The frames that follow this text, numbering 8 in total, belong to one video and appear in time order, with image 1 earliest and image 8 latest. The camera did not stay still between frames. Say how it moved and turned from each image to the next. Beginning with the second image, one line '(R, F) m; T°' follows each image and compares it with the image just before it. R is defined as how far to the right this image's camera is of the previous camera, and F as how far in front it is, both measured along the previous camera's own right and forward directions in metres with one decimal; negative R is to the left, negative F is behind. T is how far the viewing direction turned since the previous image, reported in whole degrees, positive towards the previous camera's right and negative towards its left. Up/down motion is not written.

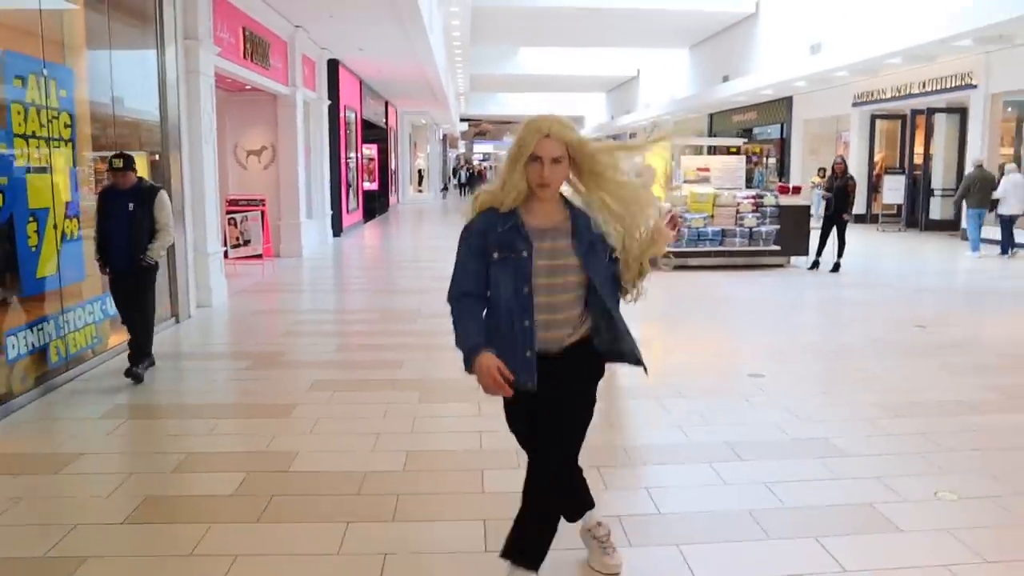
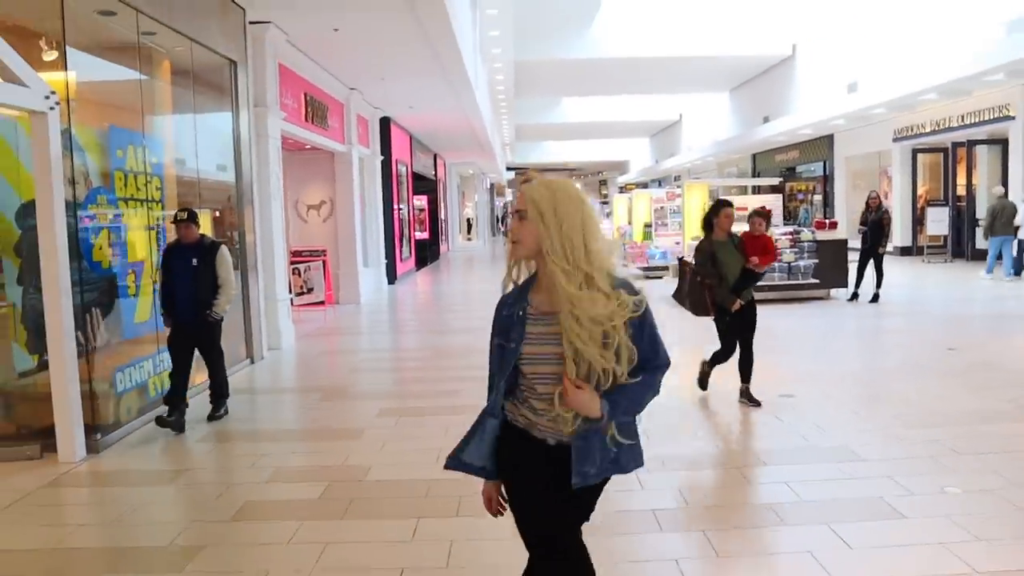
(0.0, -0.5) m; -3°
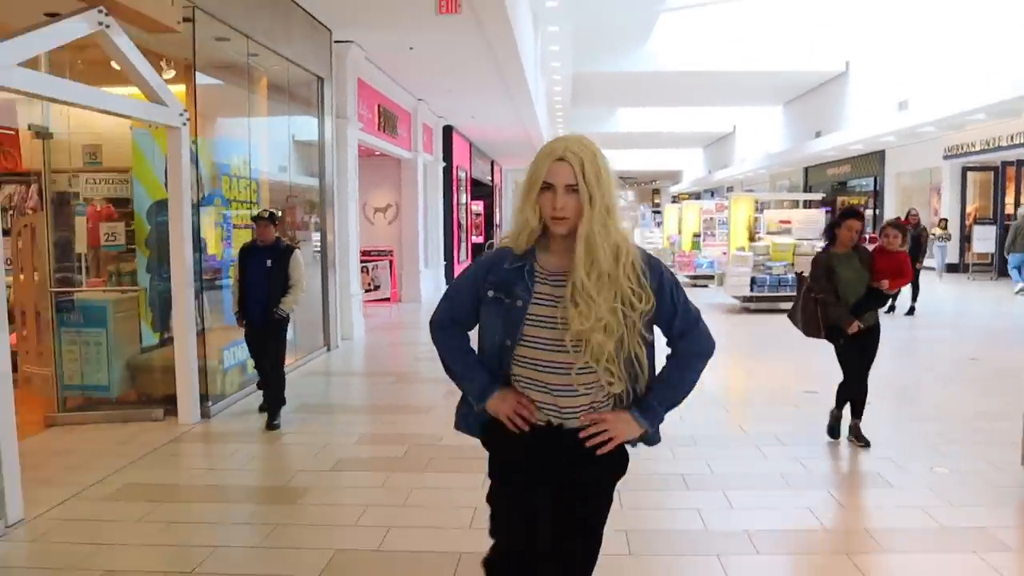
(0.0, -0.7) m; -3°
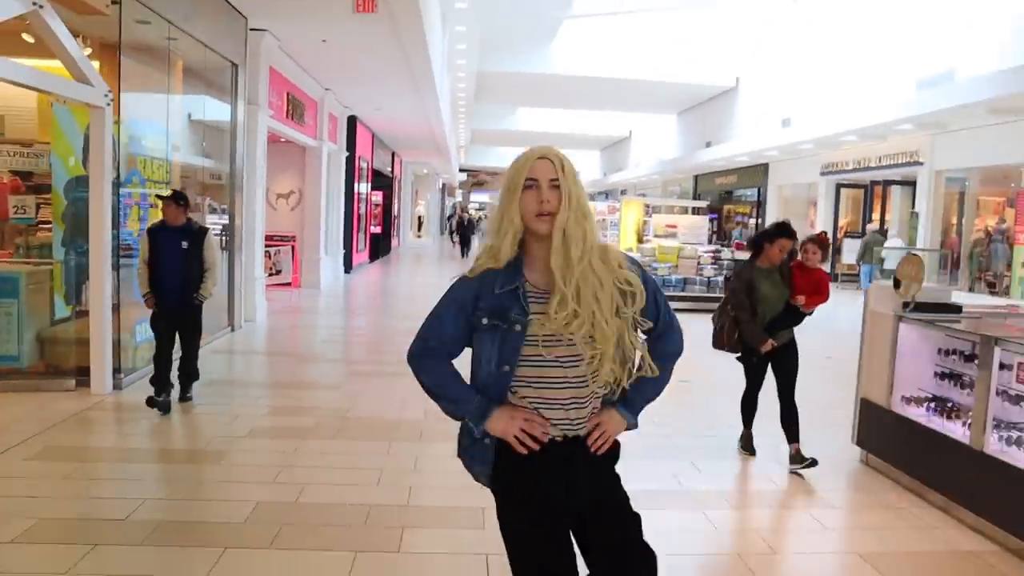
(-0.1, -0.4) m; +7°
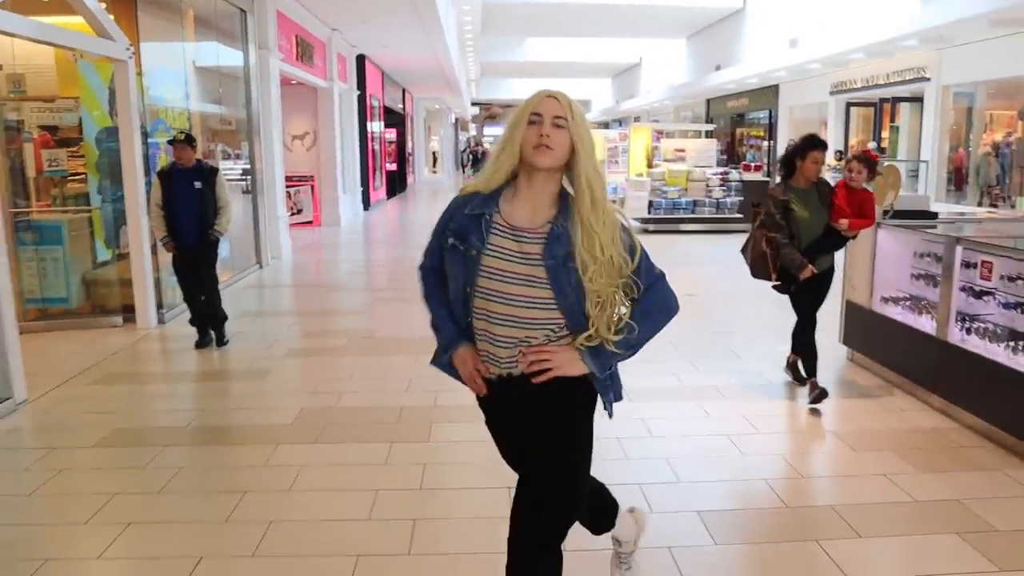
(0.0, -0.4) m; -1°
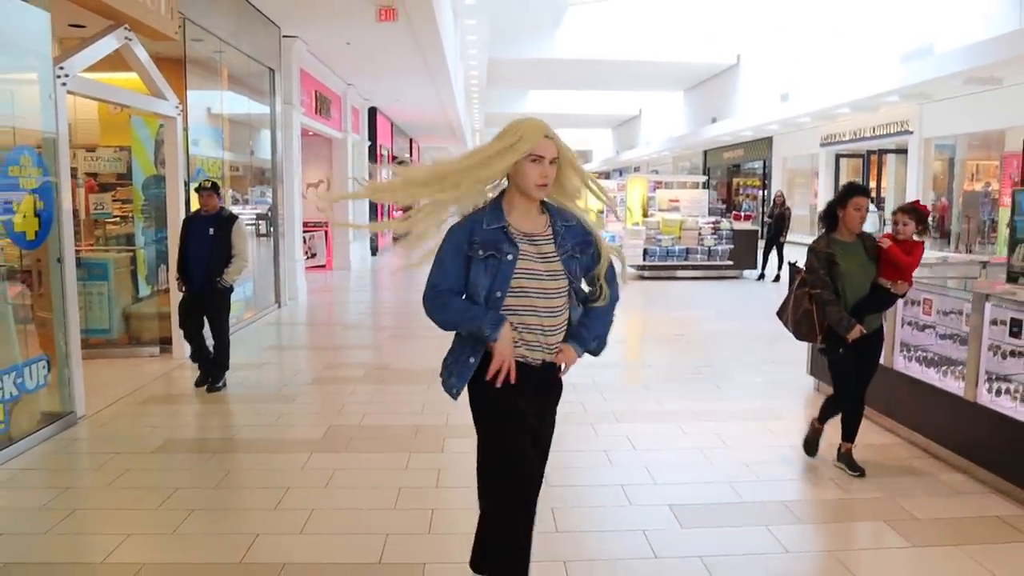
(0.0, -0.5) m; 0°
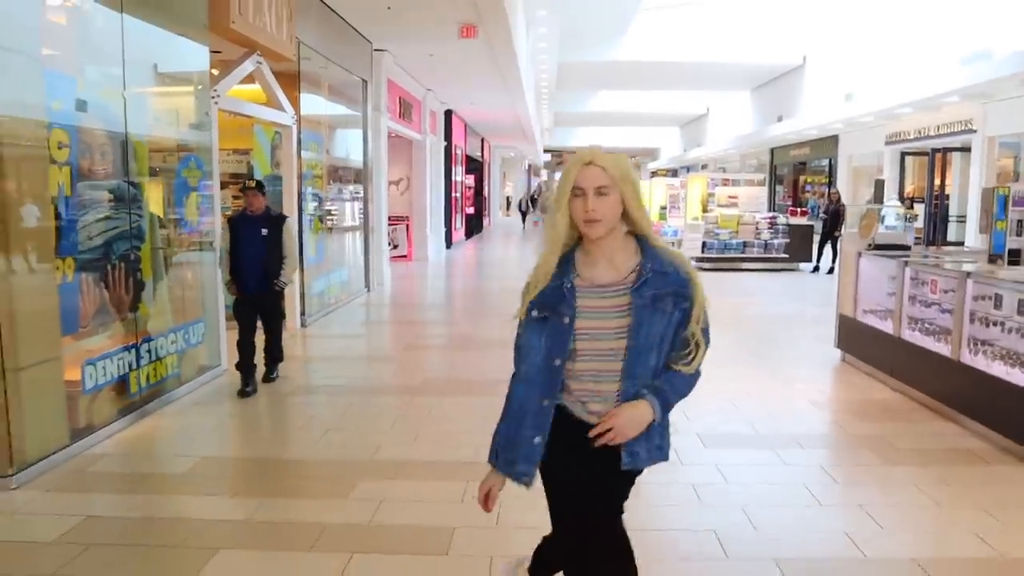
(0.0, -0.9) m; -4°
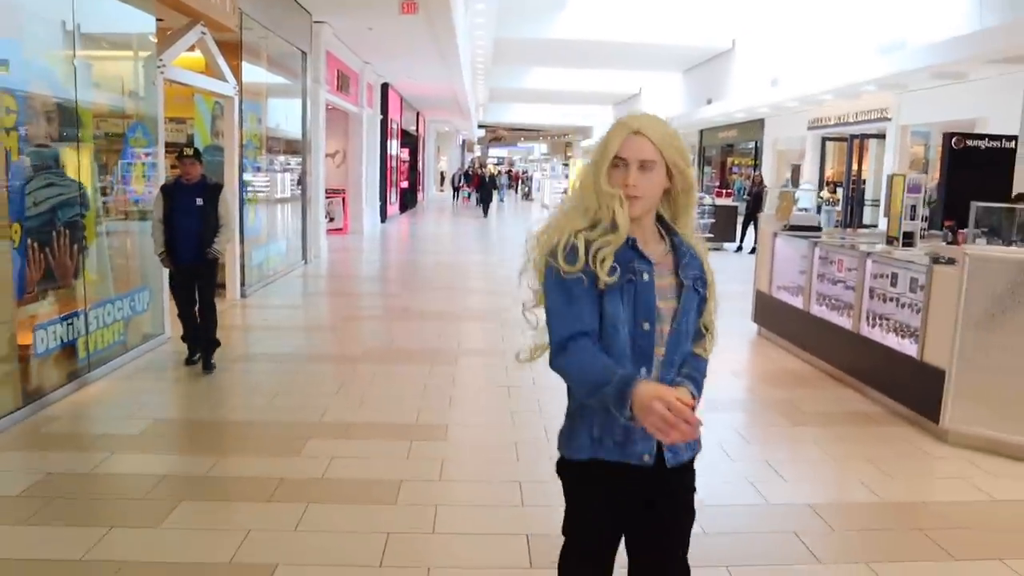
(0.0, -0.3) m; +4°
